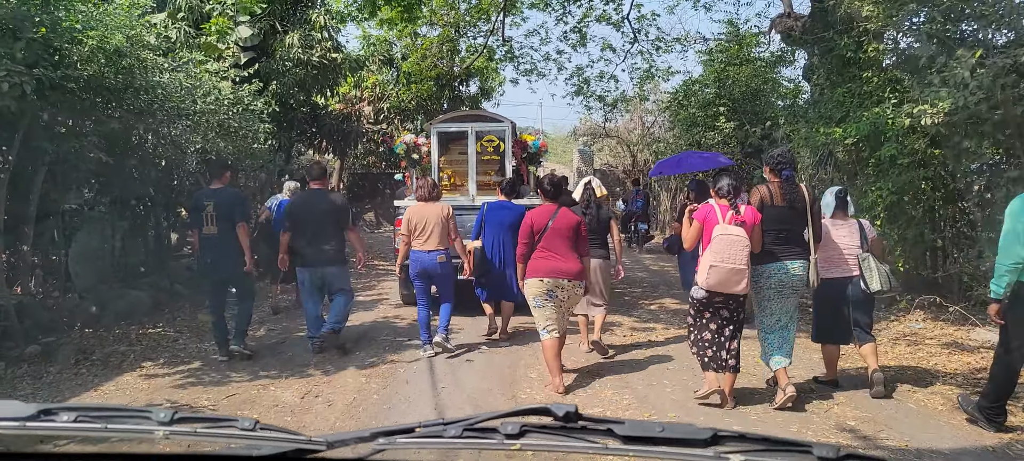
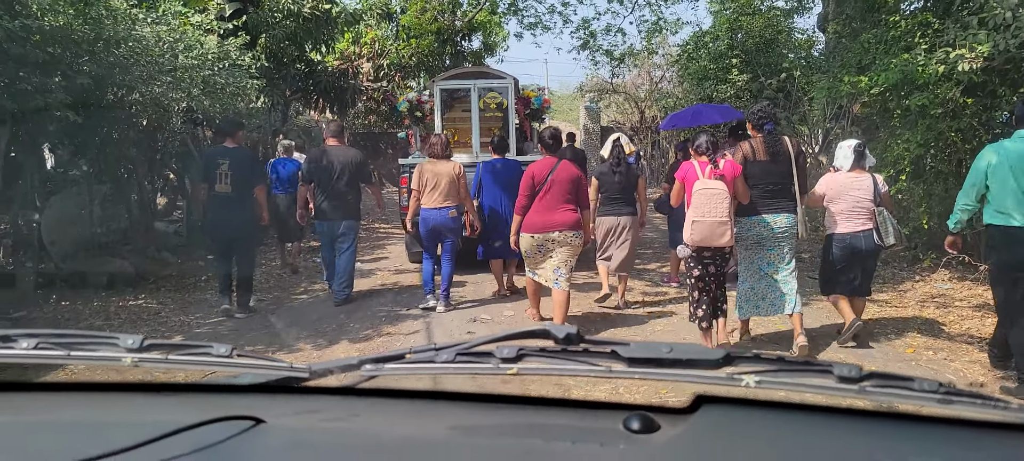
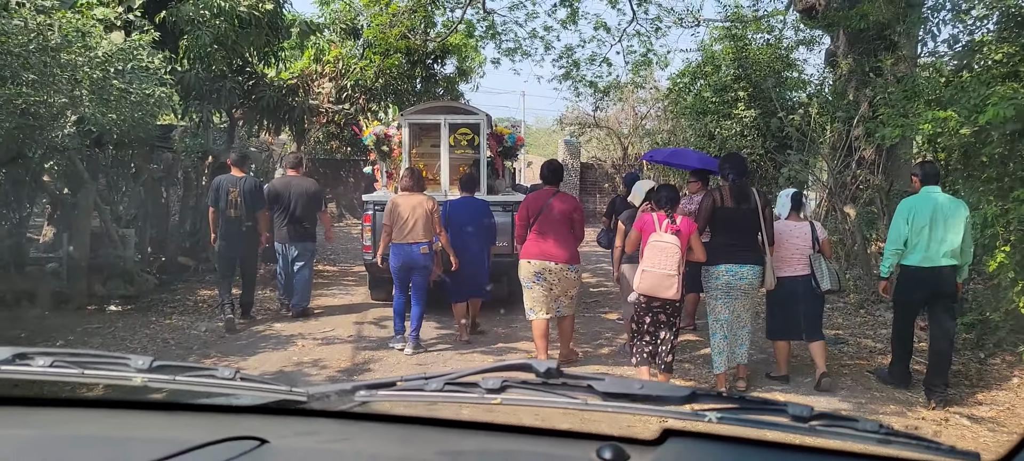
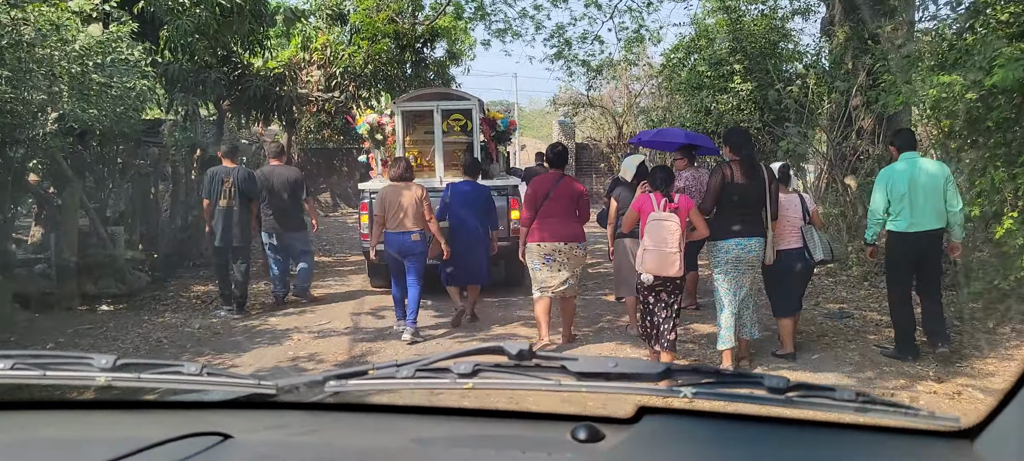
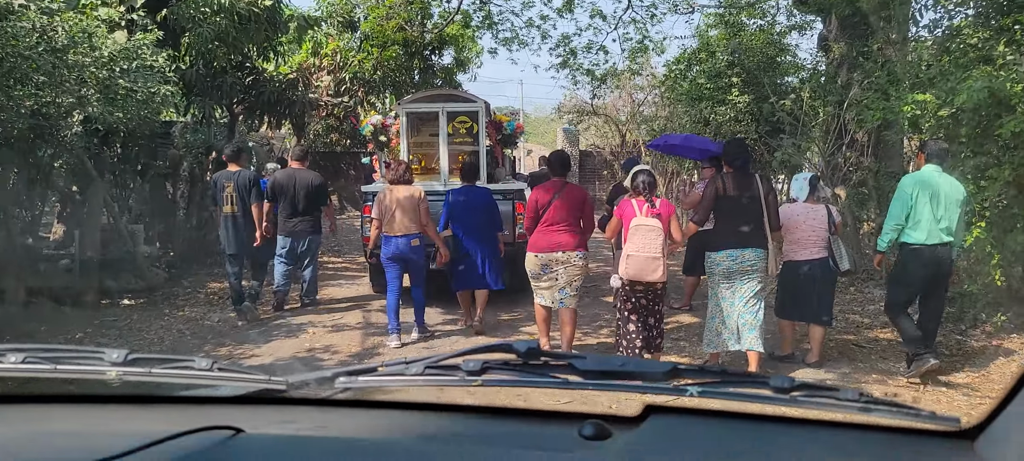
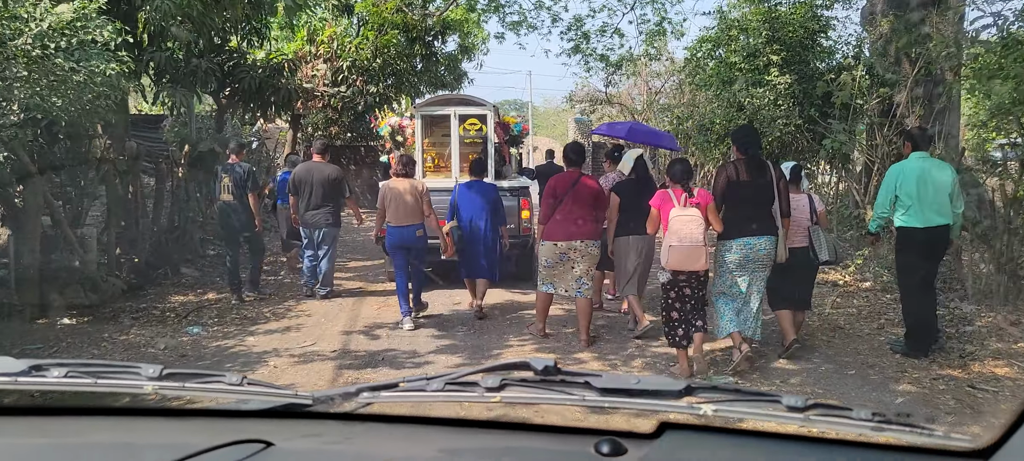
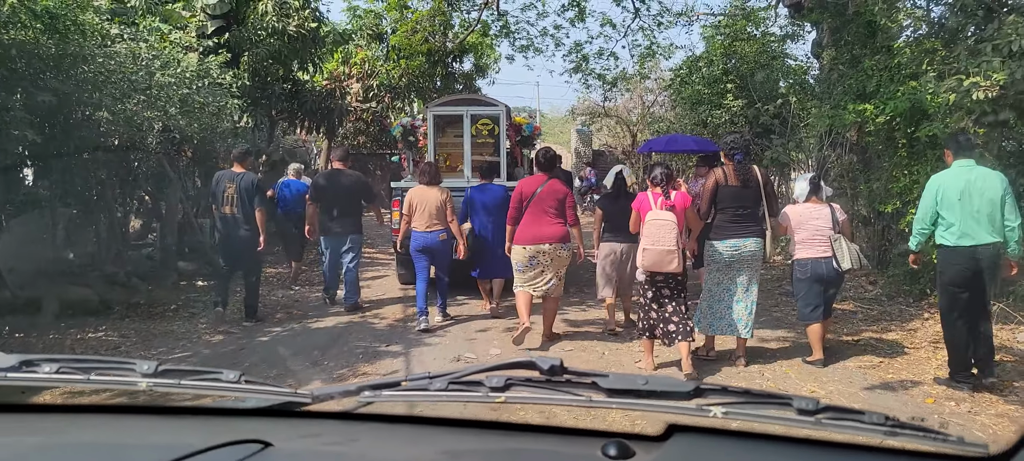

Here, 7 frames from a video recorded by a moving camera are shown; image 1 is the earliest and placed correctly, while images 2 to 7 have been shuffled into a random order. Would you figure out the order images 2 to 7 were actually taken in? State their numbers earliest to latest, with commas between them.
2, 7, 5, 3, 4, 6
